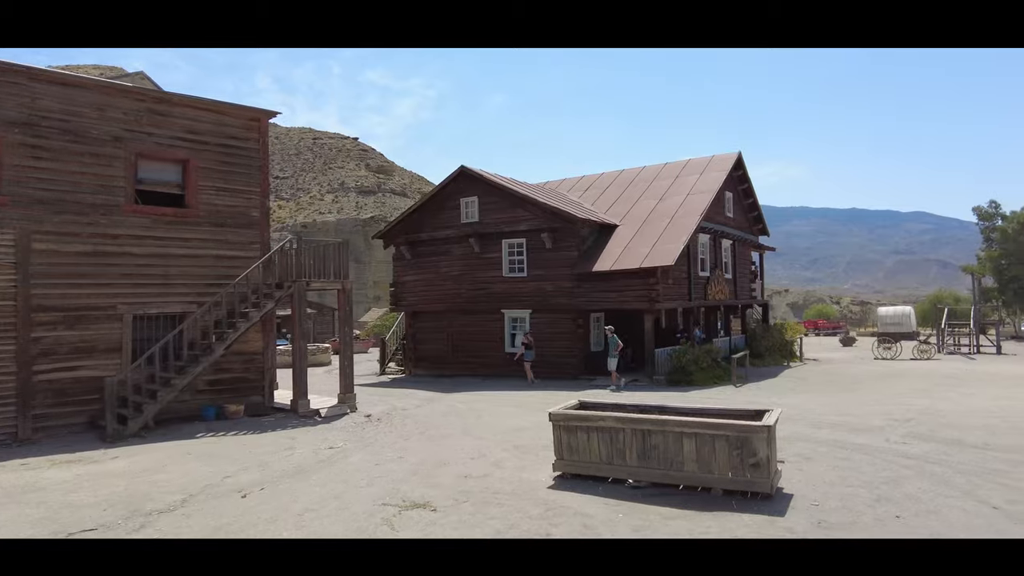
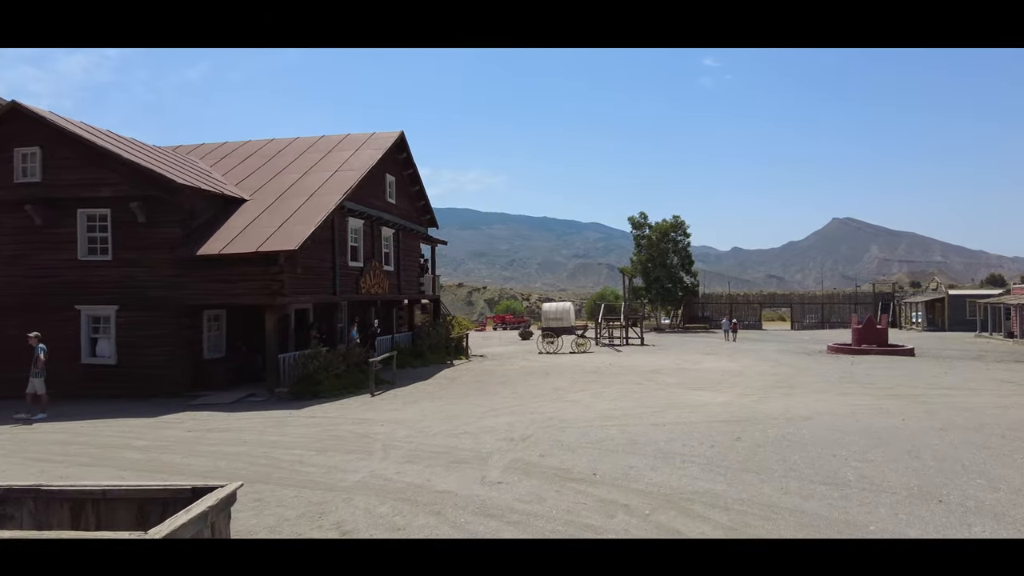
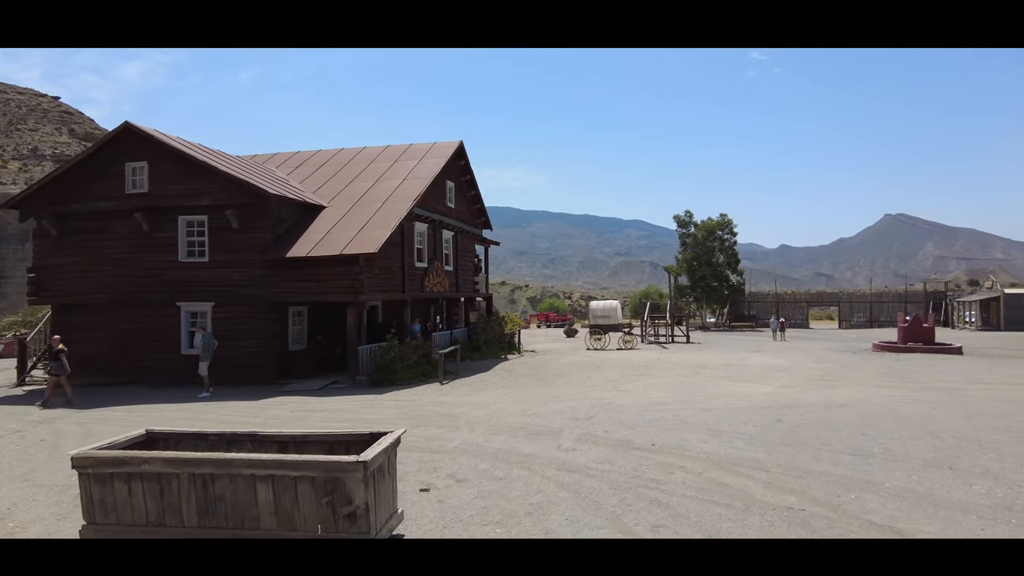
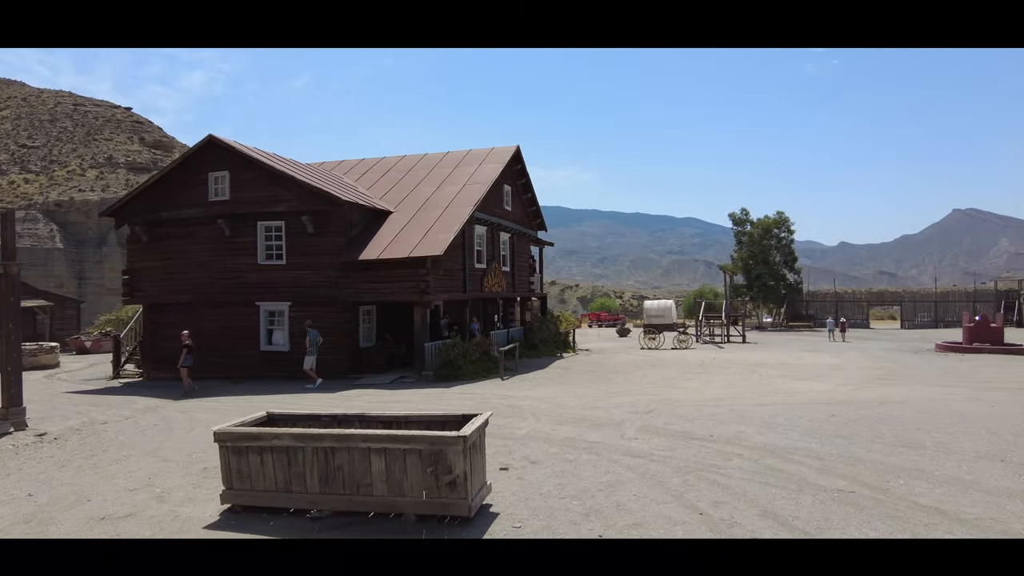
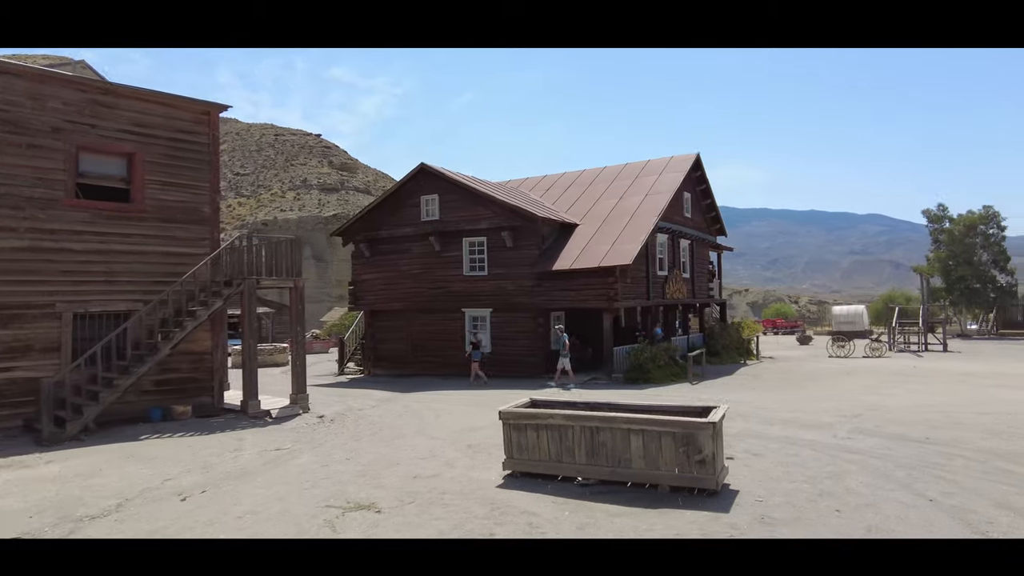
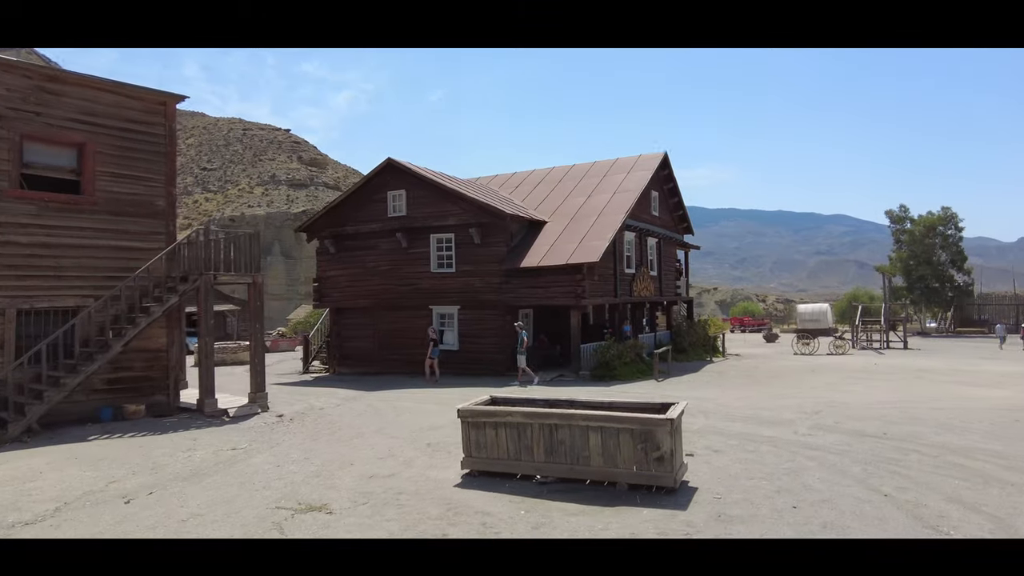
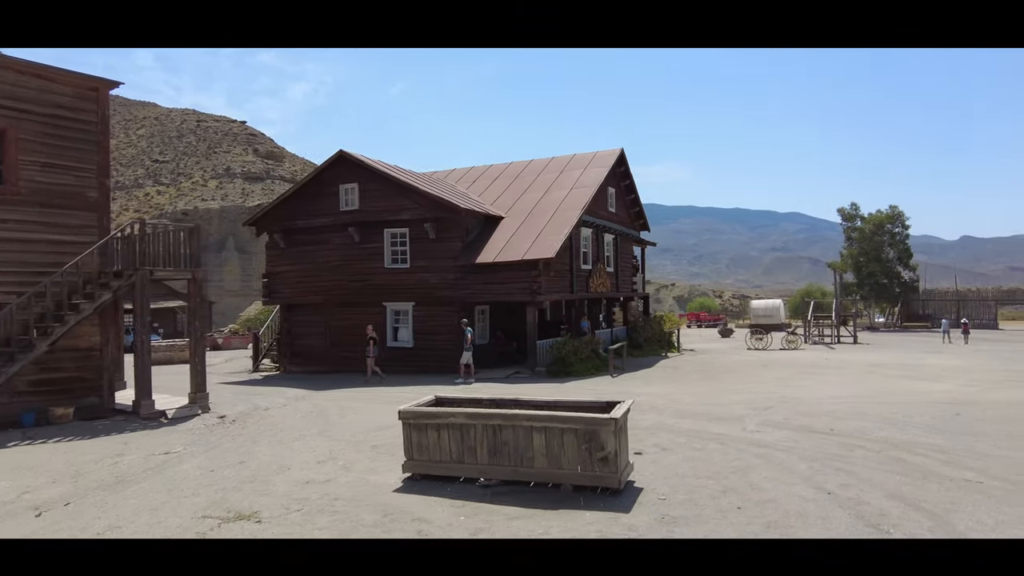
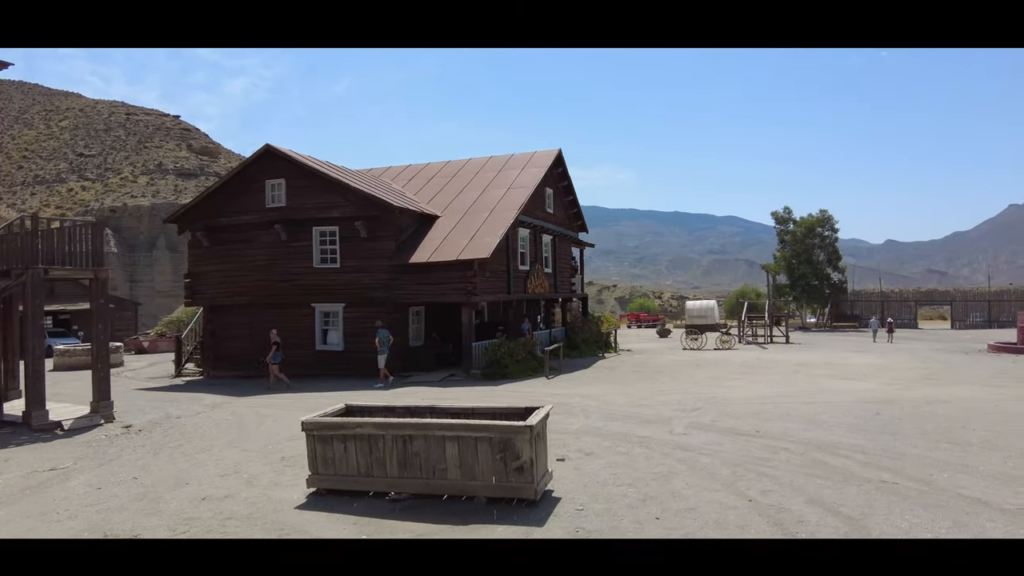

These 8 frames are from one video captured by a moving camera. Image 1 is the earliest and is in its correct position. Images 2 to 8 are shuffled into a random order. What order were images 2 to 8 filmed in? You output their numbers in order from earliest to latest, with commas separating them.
5, 6, 7, 8, 4, 3, 2
